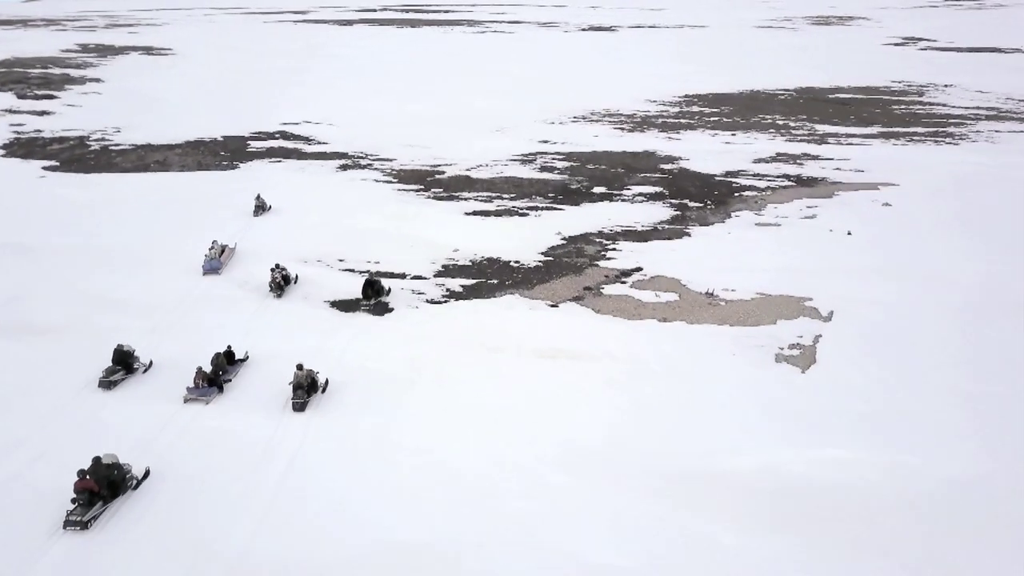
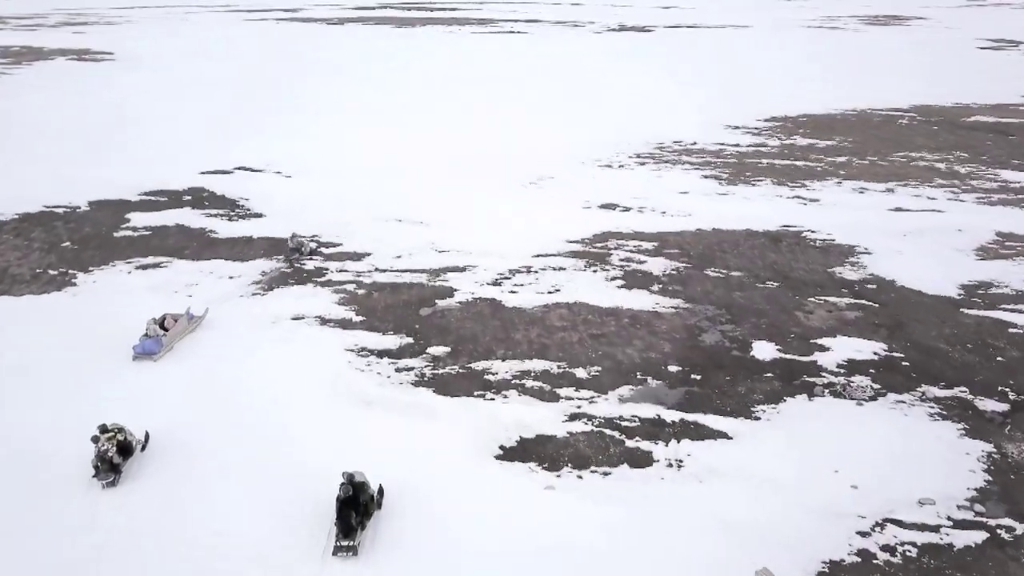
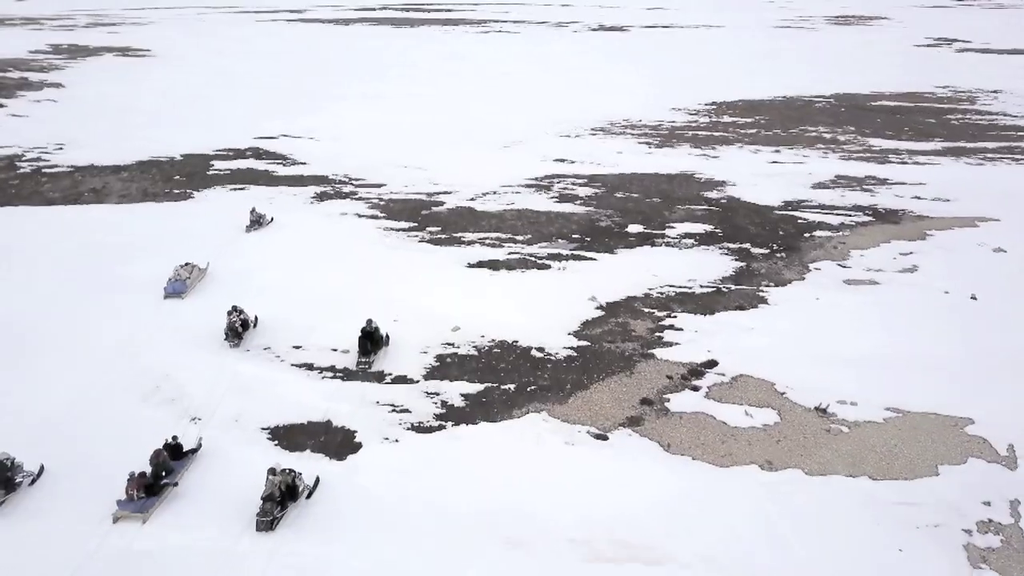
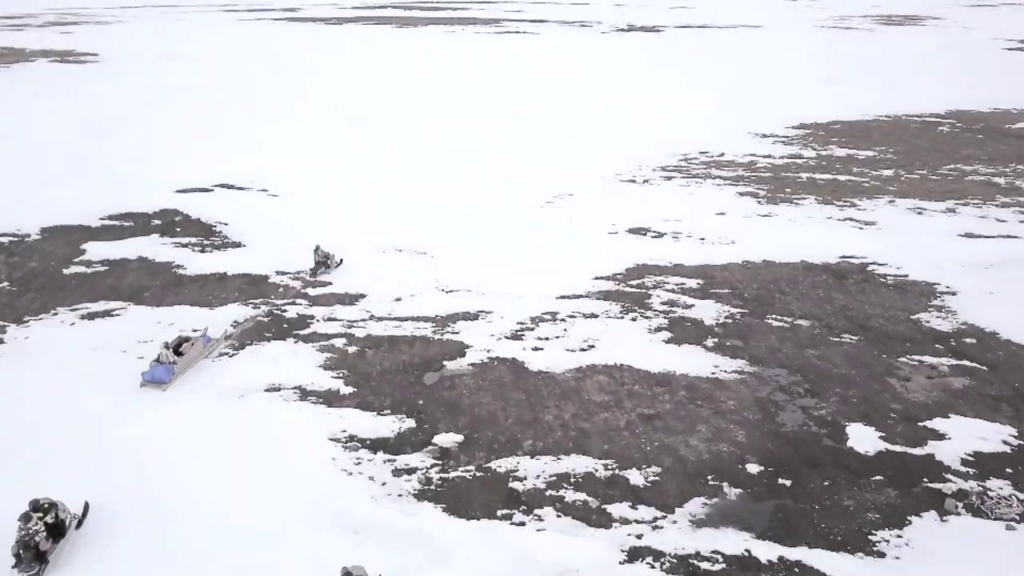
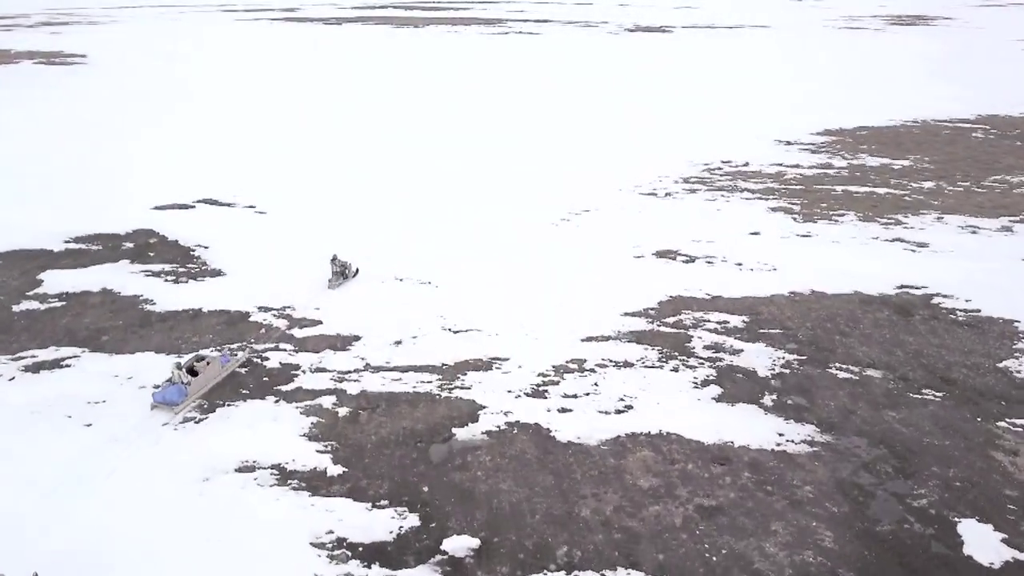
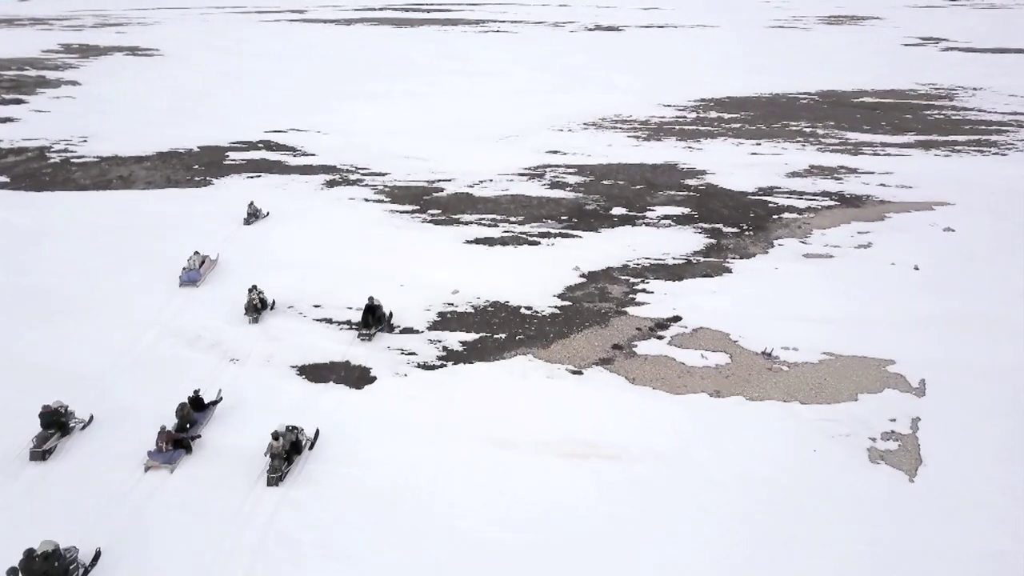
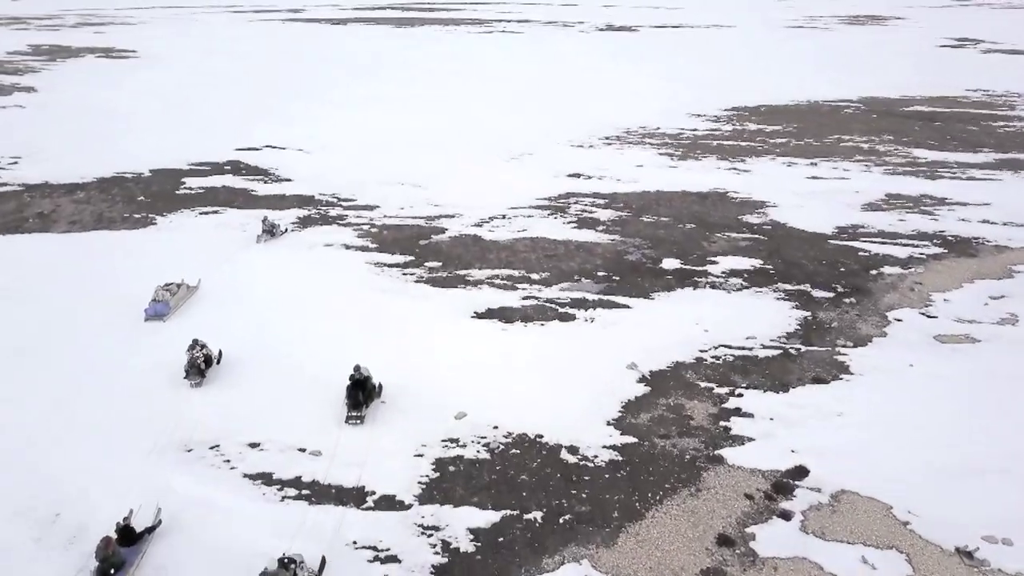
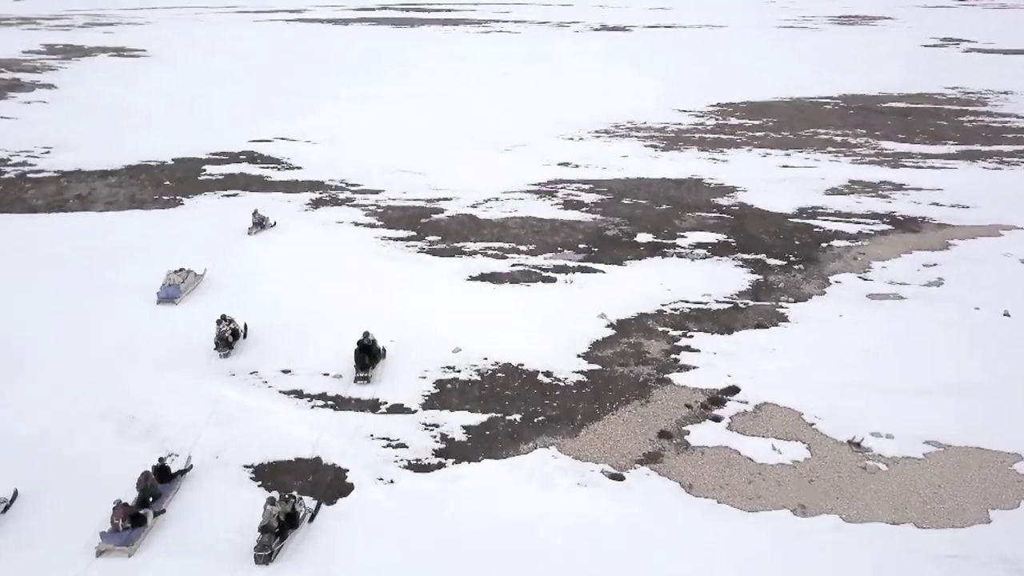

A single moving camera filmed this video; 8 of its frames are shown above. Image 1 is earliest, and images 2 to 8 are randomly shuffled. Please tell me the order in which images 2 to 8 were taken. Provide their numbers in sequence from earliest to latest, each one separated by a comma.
6, 3, 8, 7, 2, 4, 5
